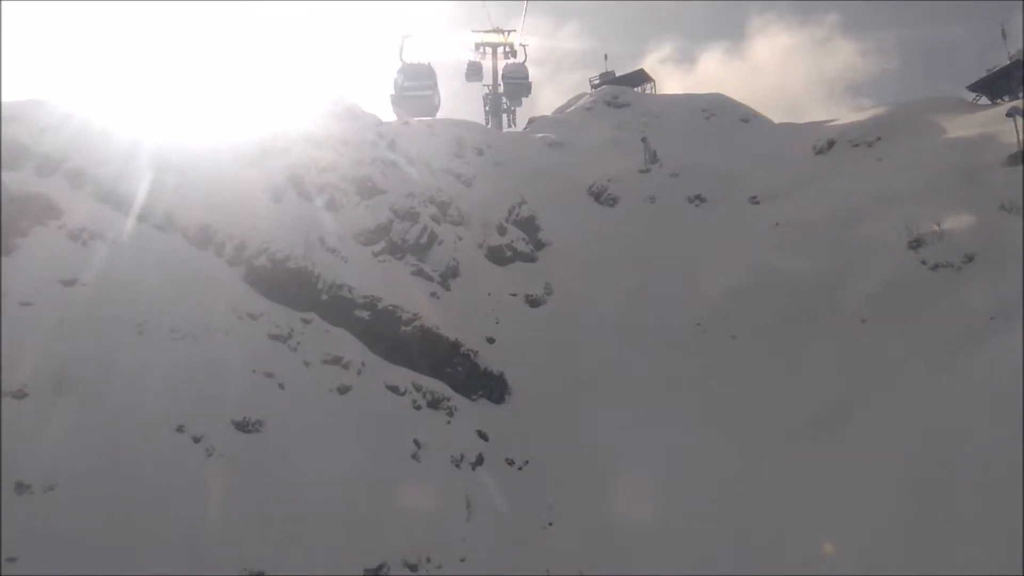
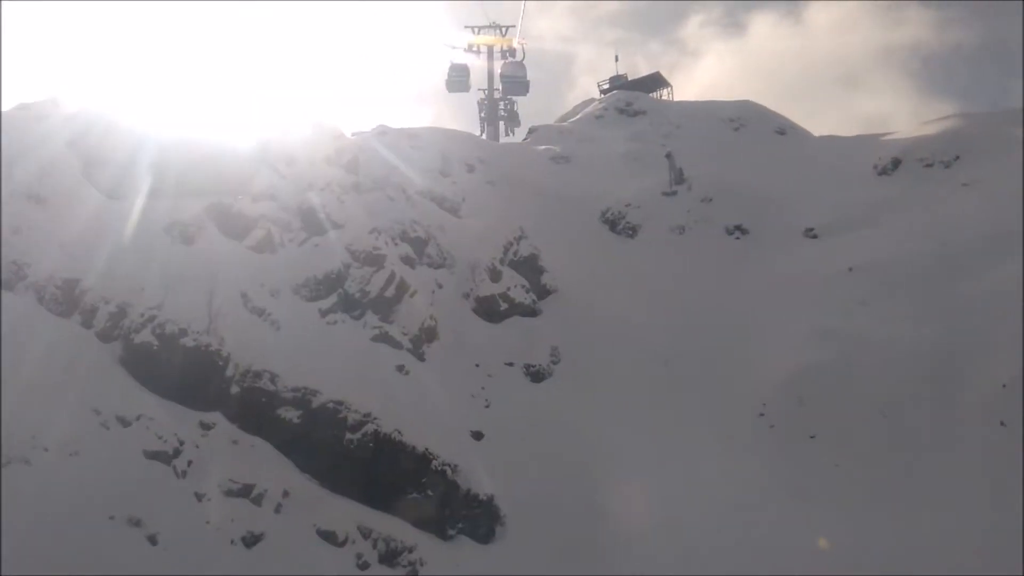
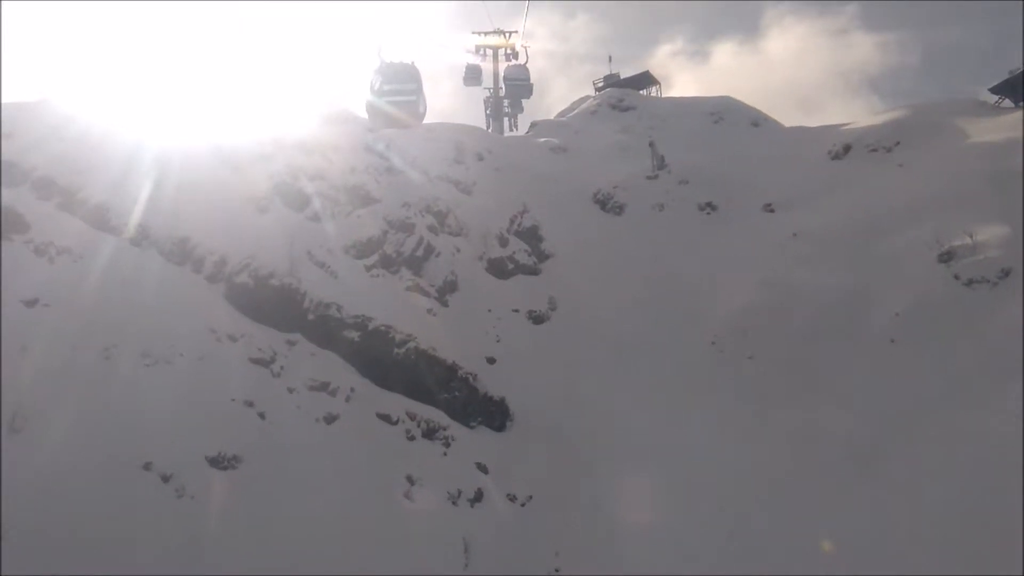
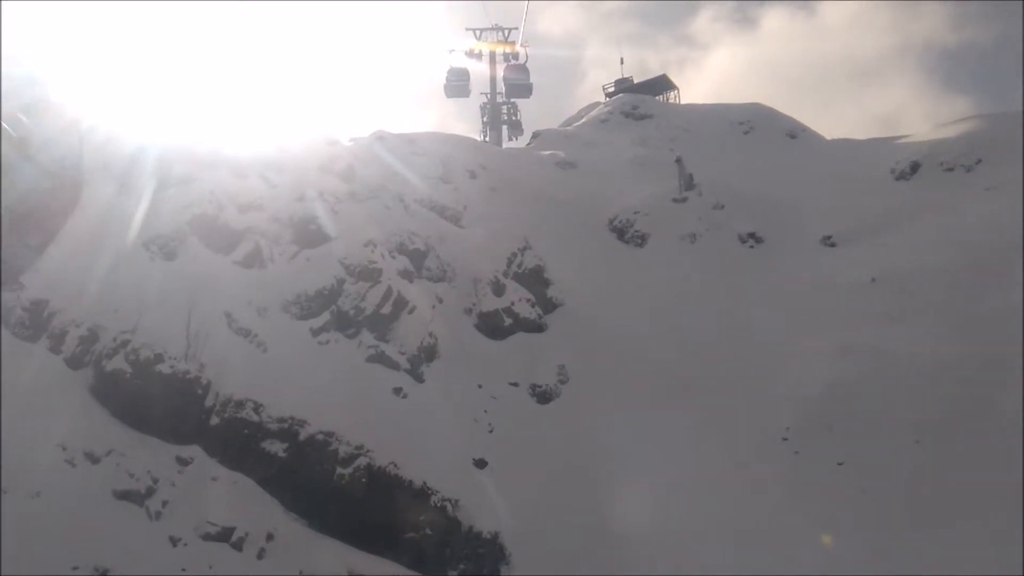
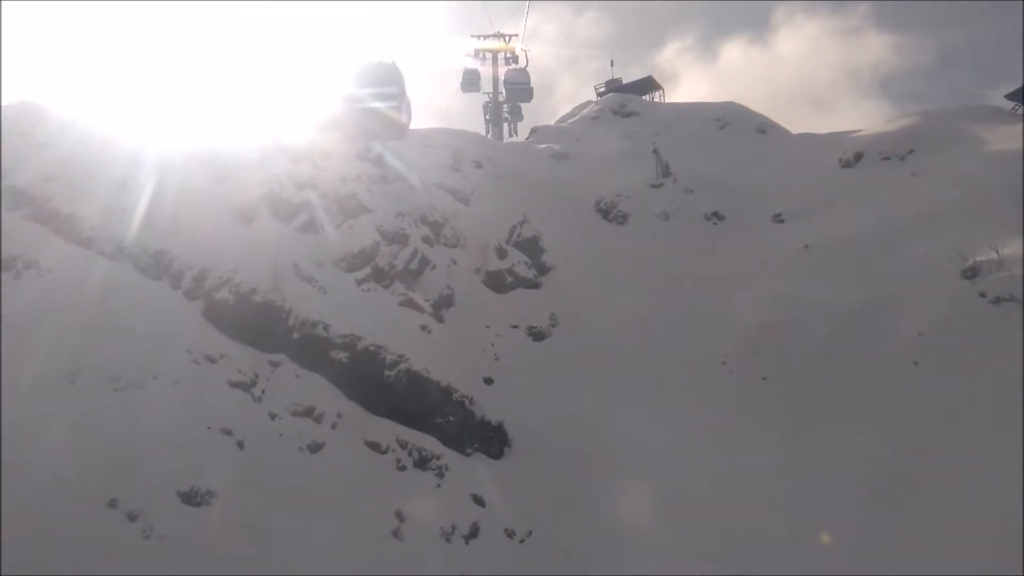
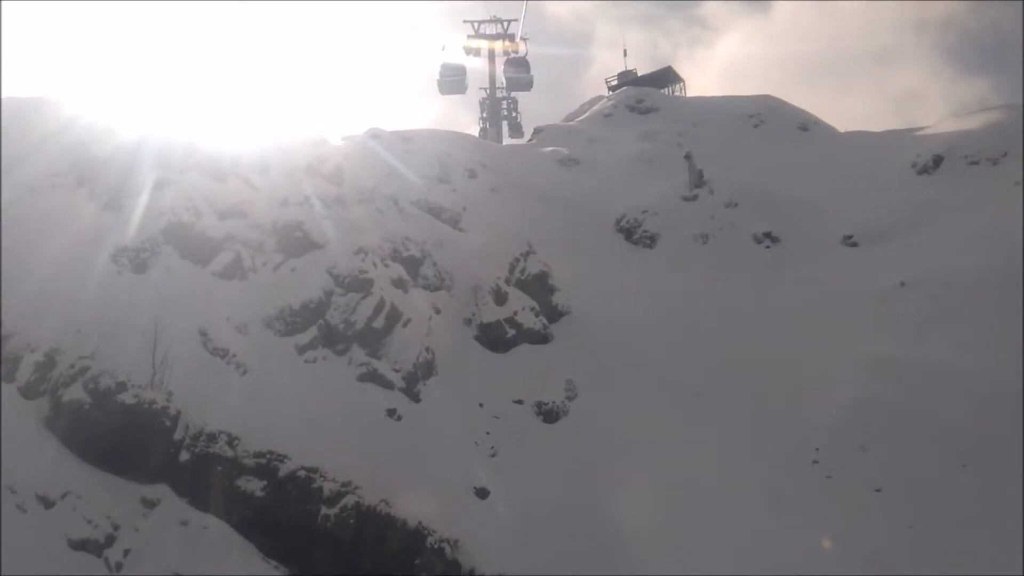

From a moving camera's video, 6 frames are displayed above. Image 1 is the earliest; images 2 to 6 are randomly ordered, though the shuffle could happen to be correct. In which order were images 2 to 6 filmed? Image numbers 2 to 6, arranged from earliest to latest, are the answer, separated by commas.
3, 5, 2, 4, 6
